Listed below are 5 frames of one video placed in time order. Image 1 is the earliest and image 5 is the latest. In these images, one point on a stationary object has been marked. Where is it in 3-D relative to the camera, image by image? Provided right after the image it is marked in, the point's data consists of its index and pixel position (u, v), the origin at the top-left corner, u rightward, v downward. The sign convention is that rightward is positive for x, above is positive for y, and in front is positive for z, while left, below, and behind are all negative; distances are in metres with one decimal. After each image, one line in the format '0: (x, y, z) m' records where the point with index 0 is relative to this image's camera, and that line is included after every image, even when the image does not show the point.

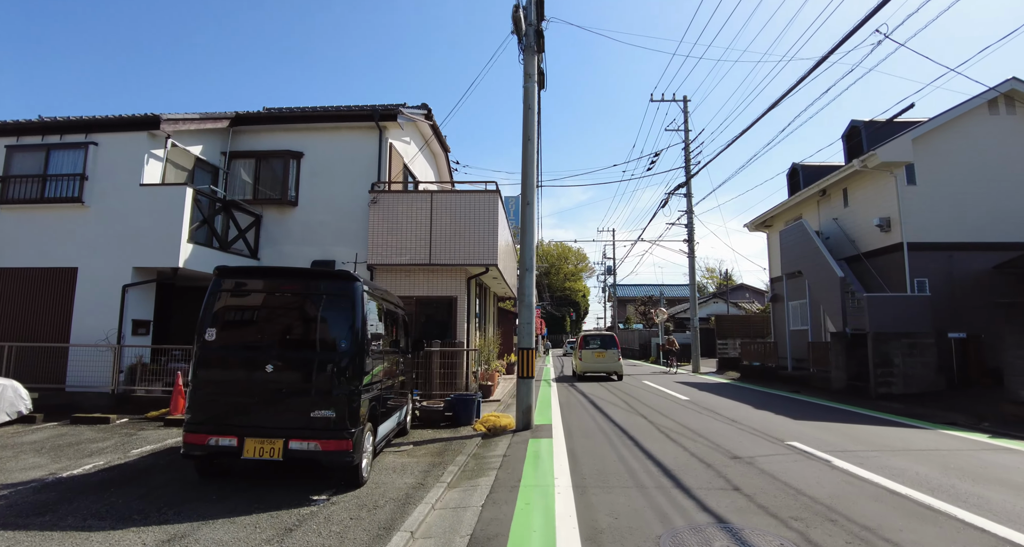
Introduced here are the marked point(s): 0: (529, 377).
0: (+0.3, -1.7, +8.6) m
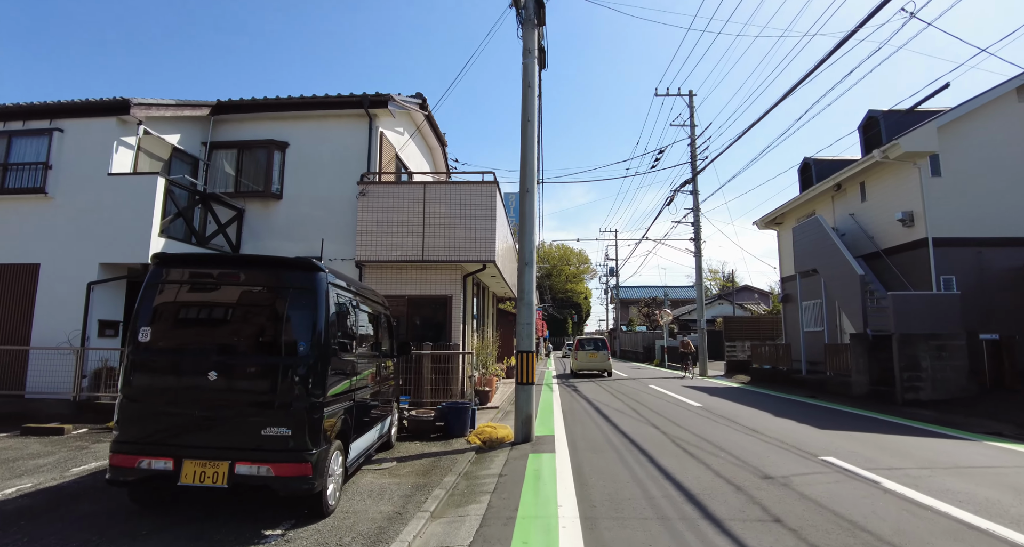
0: (+0.3, -1.6, +7.7) m
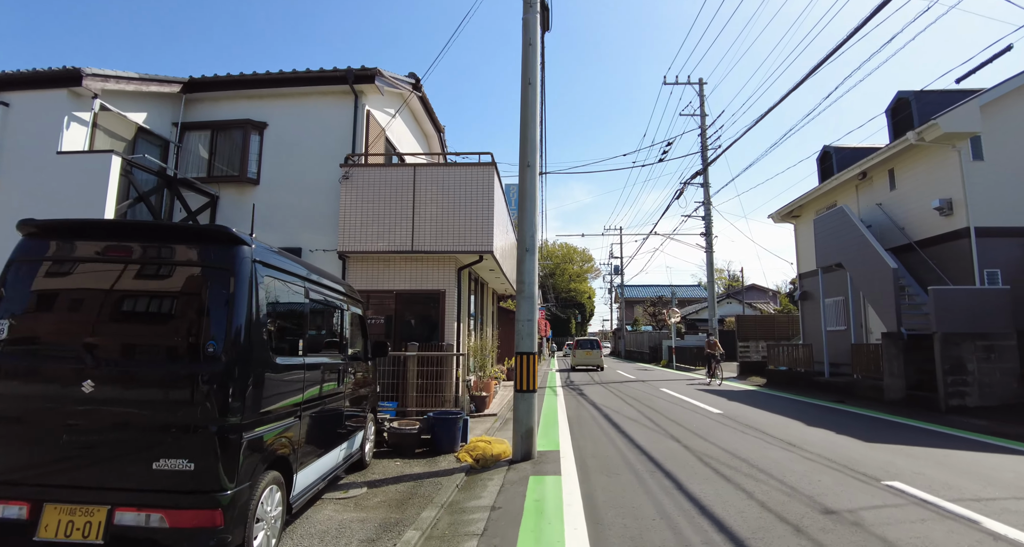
0: (+0.2, -1.4, +6.5) m
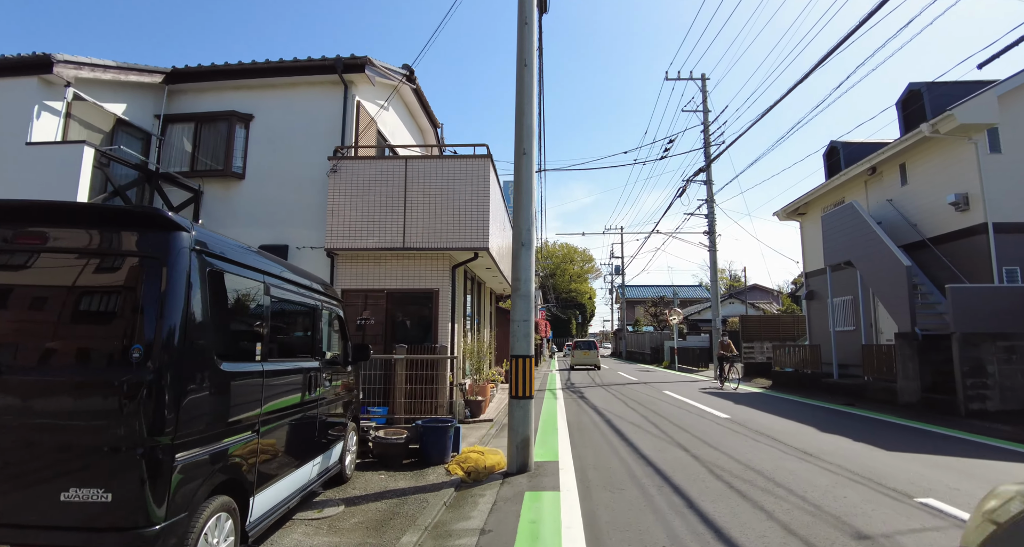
0: (+0.2, -1.4, +6.0) m
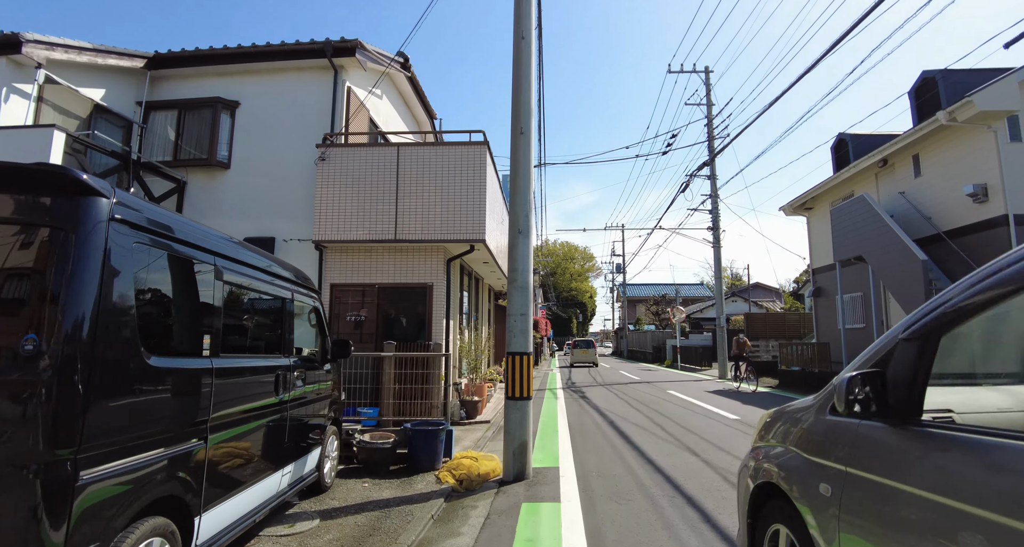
0: (+0.1, -1.3, +5.5) m
